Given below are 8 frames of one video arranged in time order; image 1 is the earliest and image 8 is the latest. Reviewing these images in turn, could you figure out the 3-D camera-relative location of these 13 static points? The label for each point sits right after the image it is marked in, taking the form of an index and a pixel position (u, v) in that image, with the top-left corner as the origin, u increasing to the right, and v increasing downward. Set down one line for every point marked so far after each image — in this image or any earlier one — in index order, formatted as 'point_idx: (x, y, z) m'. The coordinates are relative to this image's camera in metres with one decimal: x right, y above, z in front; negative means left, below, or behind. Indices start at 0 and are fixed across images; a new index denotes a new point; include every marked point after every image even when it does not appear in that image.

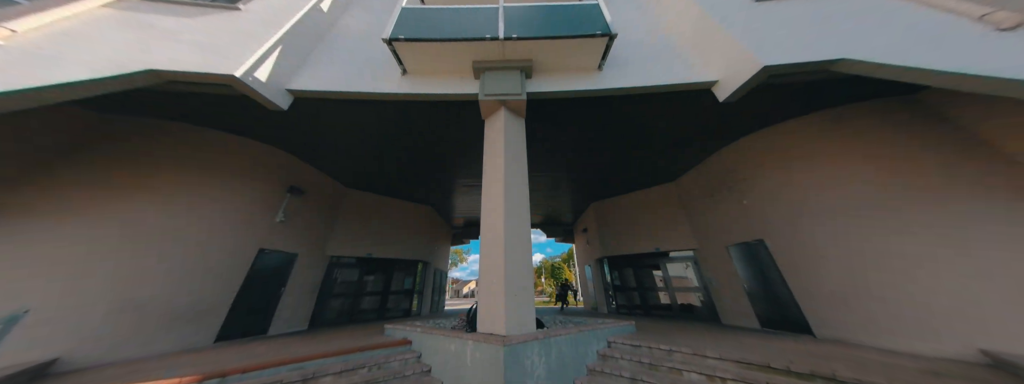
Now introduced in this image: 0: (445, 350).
0: (-1.0, -2.3, +3.4) m
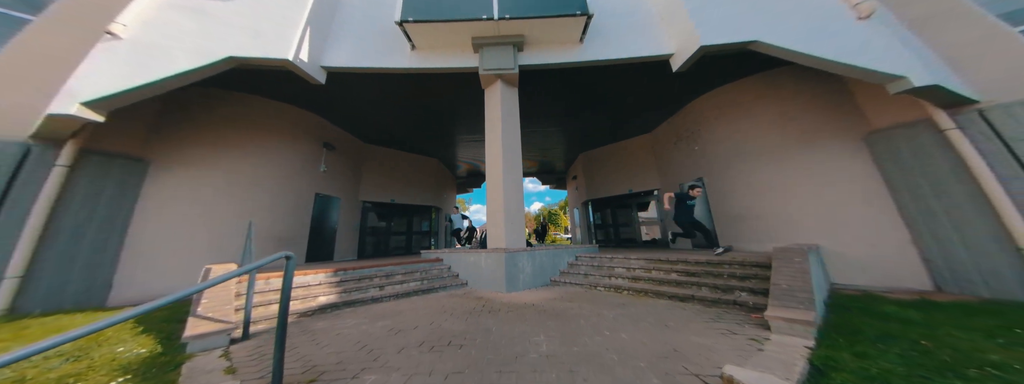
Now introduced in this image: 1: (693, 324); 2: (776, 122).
0: (-1.0, -1.5, +5.3) m
1: (+2.0, -1.4, +2.6) m
2: (+6.0, +1.8, +5.6) m
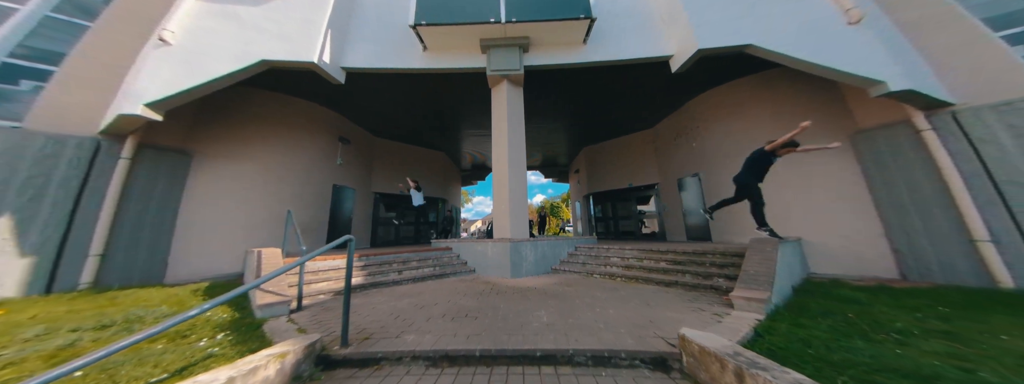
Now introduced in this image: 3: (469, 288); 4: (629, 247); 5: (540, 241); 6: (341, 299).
0: (-0.9, -1.4, +5.8) m
1: (+2.0, -1.4, +3.1) m
2: (+6.1, +1.9, +5.9) m
3: (-0.8, -1.7, +4.3) m
4: (+2.6, -1.2, +5.4) m
5: (+0.7, -1.2, +5.7) m
6: (-2.6, -1.6, +3.5) m
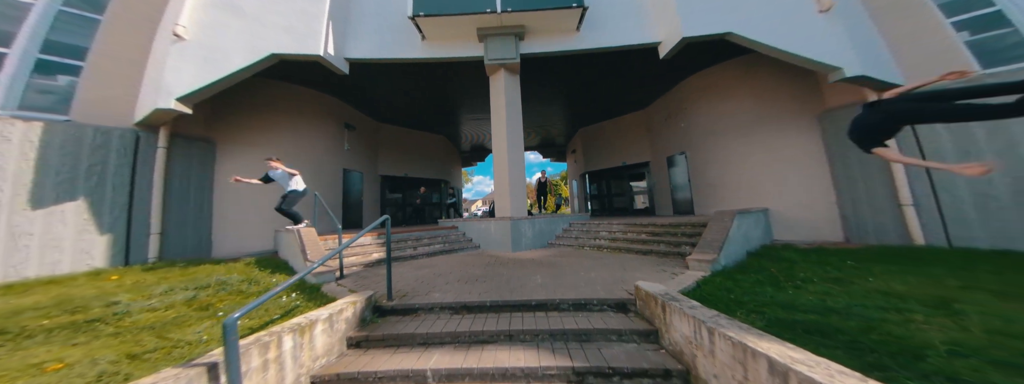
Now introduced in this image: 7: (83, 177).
0: (-0.9, -1.0, +6.5) m
1: (+2.1, -1.2, +3.8) m
2: (+6.1, +2.5, +6.3) m
3: (-0.7, -1.4, +5.1) m
4: (+2.6, -0.8, +6.1) m
5: (+0.7, -0.7, +6.4) m
6: (-2.5, -1.4, +4.3) m
7: (-7.8, +0.2, +4.4) m
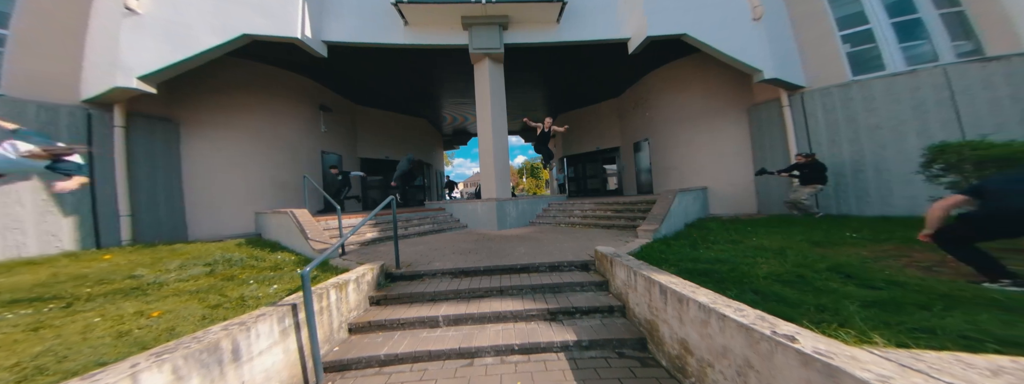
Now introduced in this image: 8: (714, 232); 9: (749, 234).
0: (-1.4, -0.5, +7.0) m
1: (+1.8, -0.9, +4.6) m
2: (+5.6, +3.0, +7.1) m
3: (-1.1, -1.1, +5.7) m
4: (+2.2, -0.3, +6.9) m
5: (+0.2, -0.2, +7.1) m
6: (-2.8, -1.1, +4.7) m
7: (-8.1, +0.5, +4.2) m
8: (+3.4, -0.7, +4.0) m
9: (+3.6, -0.6, +3.7) m
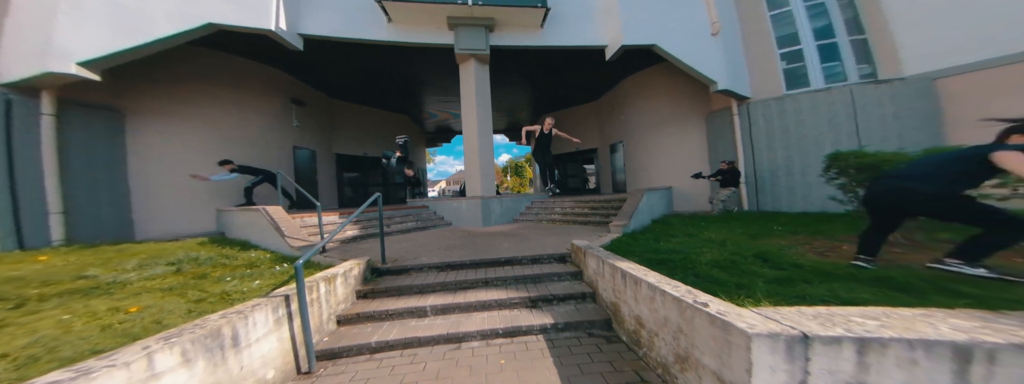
0: (-1.9, -0.4, +7.1) m
1: (+1.4, -0.8, +4.9) m
2: (+5.0, +3.0, +7.7) m
3: (-1.5, -1.0, +5.8) m
4: (+1.6, -0.2, +7.3) m
5: (-0.3, -0.2, +7.3) m
6: (-3.2, -1.0, +4.7) m
7: (-8.4, +0.6, +3.8) m
8: (+3.1, -0.7, +4.5) m
9: (+3.4, -0.6, +4.2) m
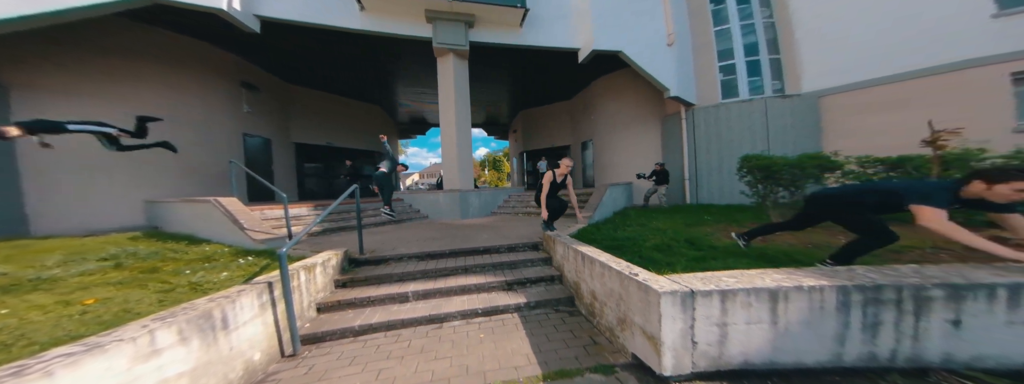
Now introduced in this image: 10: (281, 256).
0: (-2.7, -0.2, +7.1) m
1: (+0.9, -0.7, +5.3) m
2: (+4.2, +3.1, +8.4) m
3: (-2.2, -0.8, +5.8) m
4: (+0.8, -0.1, +7.6) m
5: (-1.1, 0.0, +7.4) m
6: (-3.7, -0.9, +4.5) m
7: (-8.7, +0.8, +3.0) m
8: (+2.6, -0.6, +5.0) m
9: (+2.9, -0.5, +4.8) m
10: (-1.9, -0.5, +1.9) m
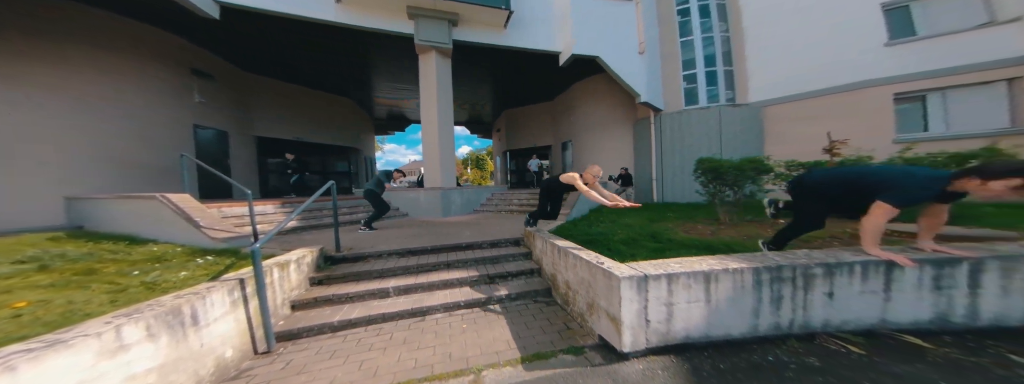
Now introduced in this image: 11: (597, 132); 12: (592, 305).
0: (-3.3, -0.2, +6.9) m
1: (+0.4, -0.7, +5.5) m
2: (+3.4, +3.1, +8.9) m
3: (-2.7, -0.8, +5.7) m
4: (+0.1, 0.0, +7.8) m
5: (-1.8, +0.1, +7.4) m
6: (-4.1, -0.8, +4.3) m
7: (-8.9, +0.9, +2.3) m
8: (+2.1, -0.6, +5.4) m
9: (+2.5, -0.5, +5.1) m
10: (-2.0, -0.5, +1.9) m
11: (+3.2, +2.2, +9.2) m
12: (+0.7, -0.9, +1.9) m
